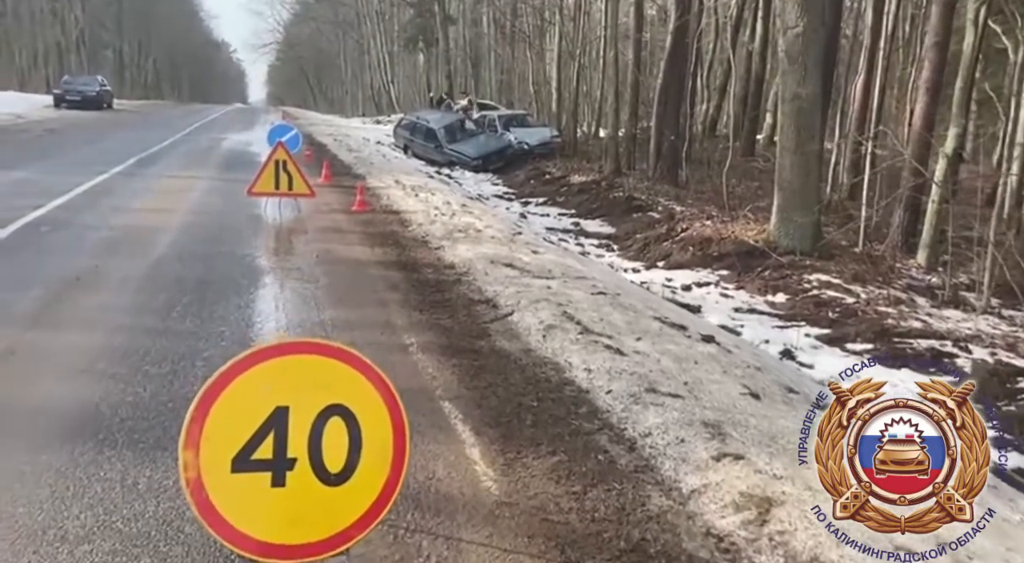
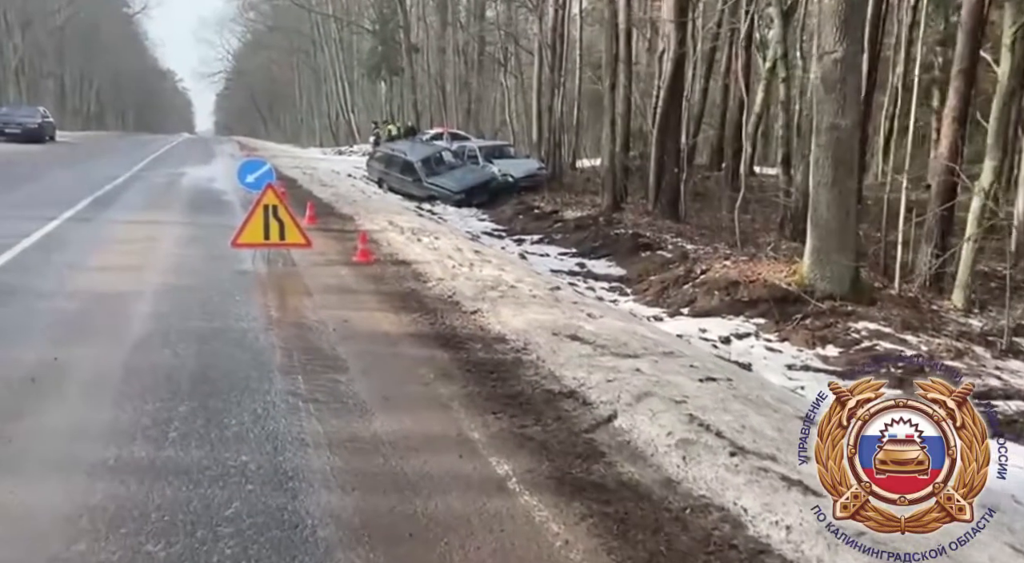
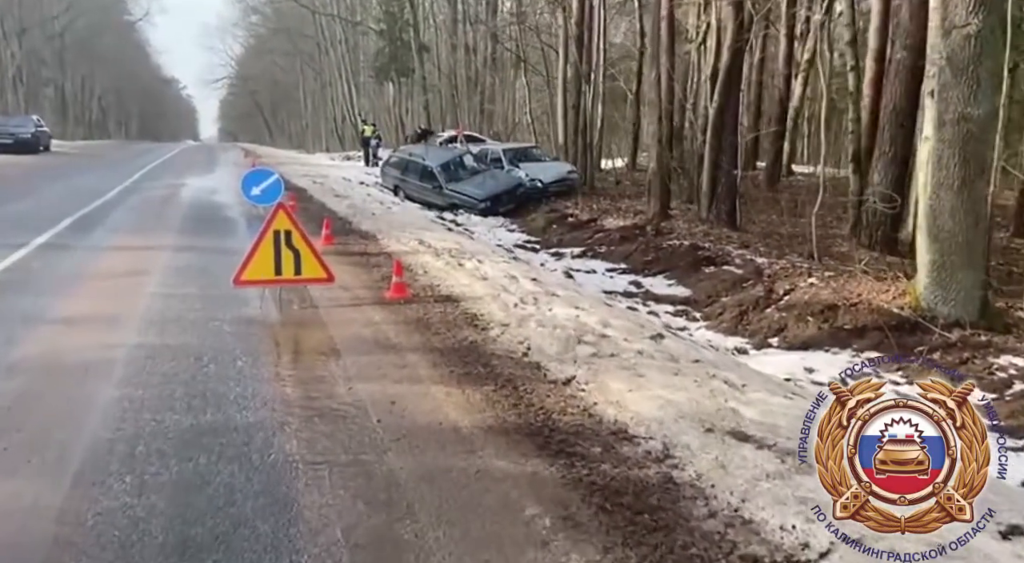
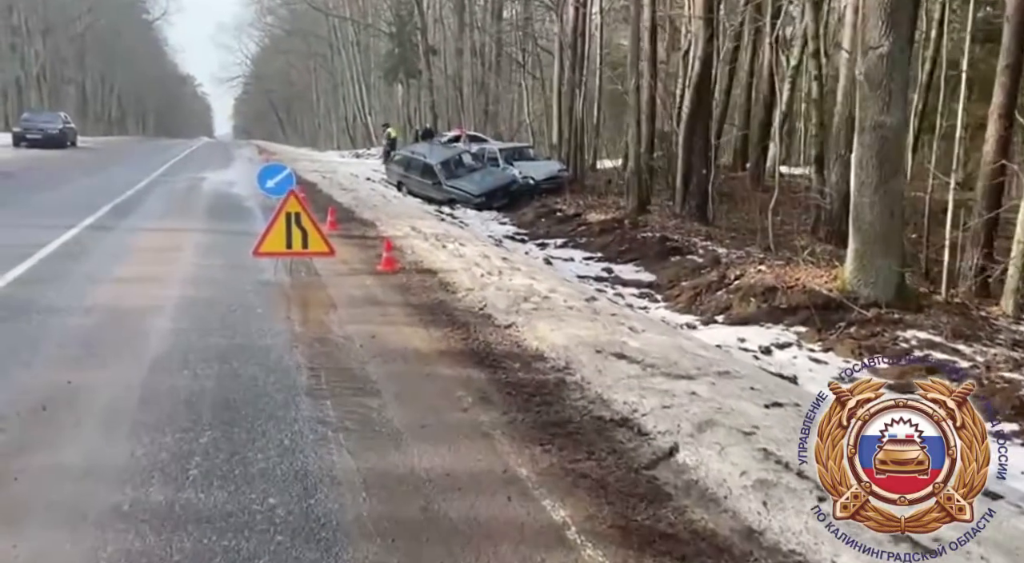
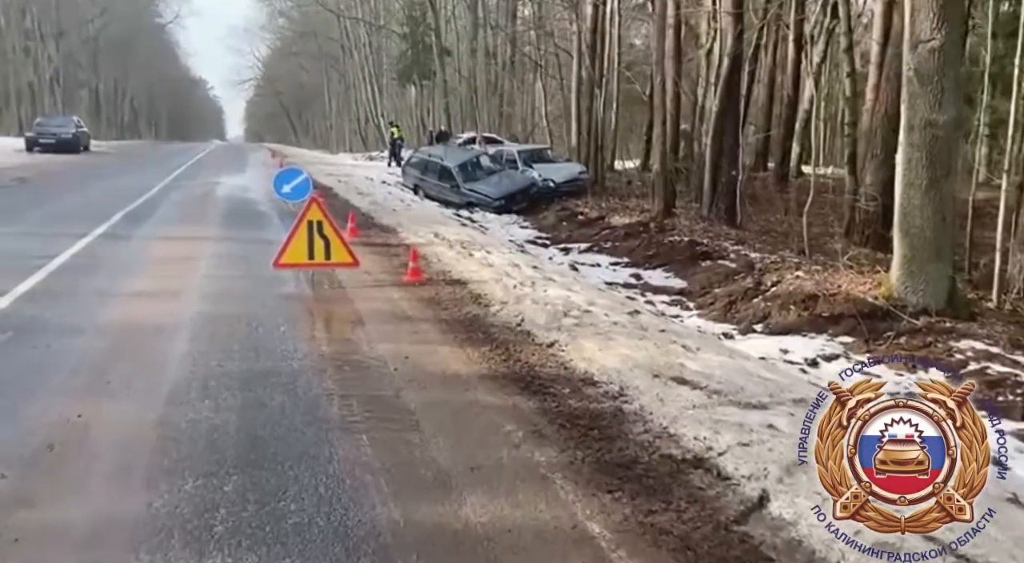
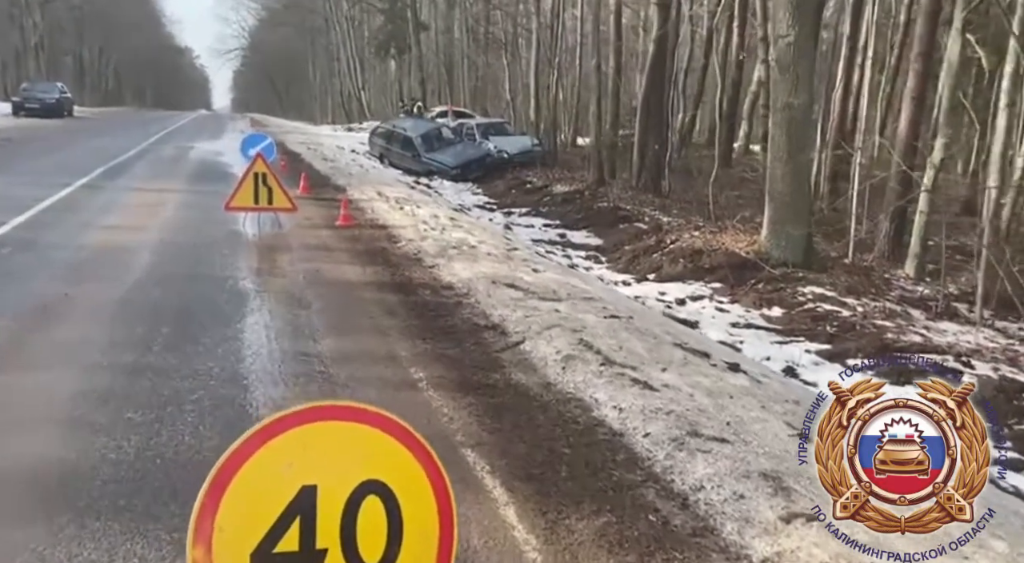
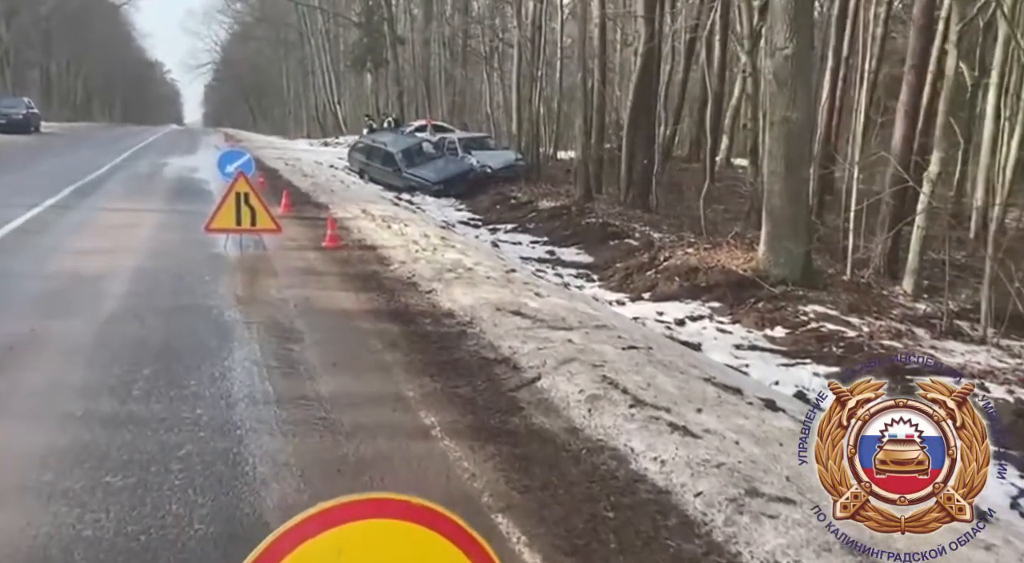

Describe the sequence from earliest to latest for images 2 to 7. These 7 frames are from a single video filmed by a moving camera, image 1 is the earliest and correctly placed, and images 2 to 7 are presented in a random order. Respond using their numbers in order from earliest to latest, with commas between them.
6, 7, 2, 4, 5, 3
